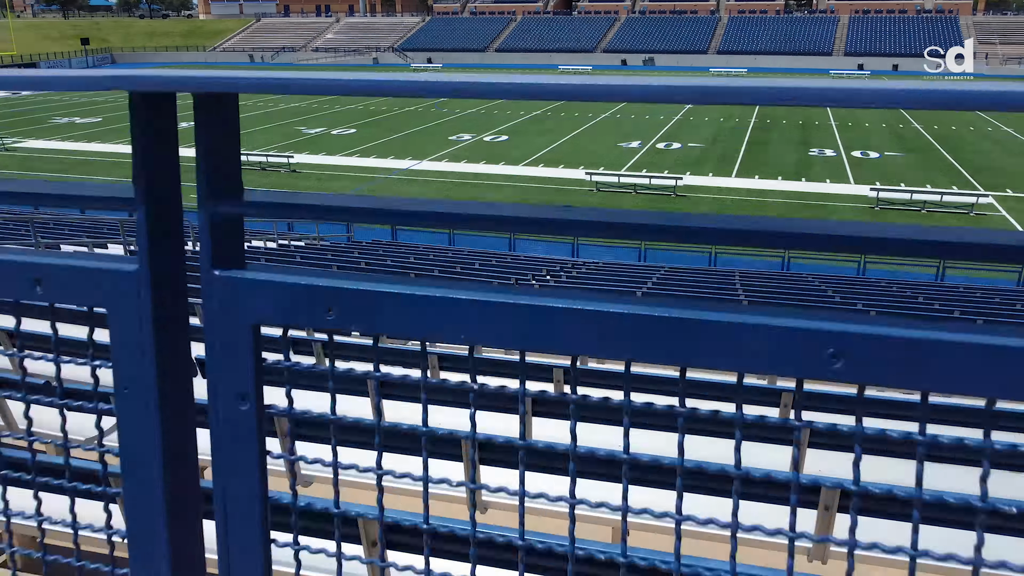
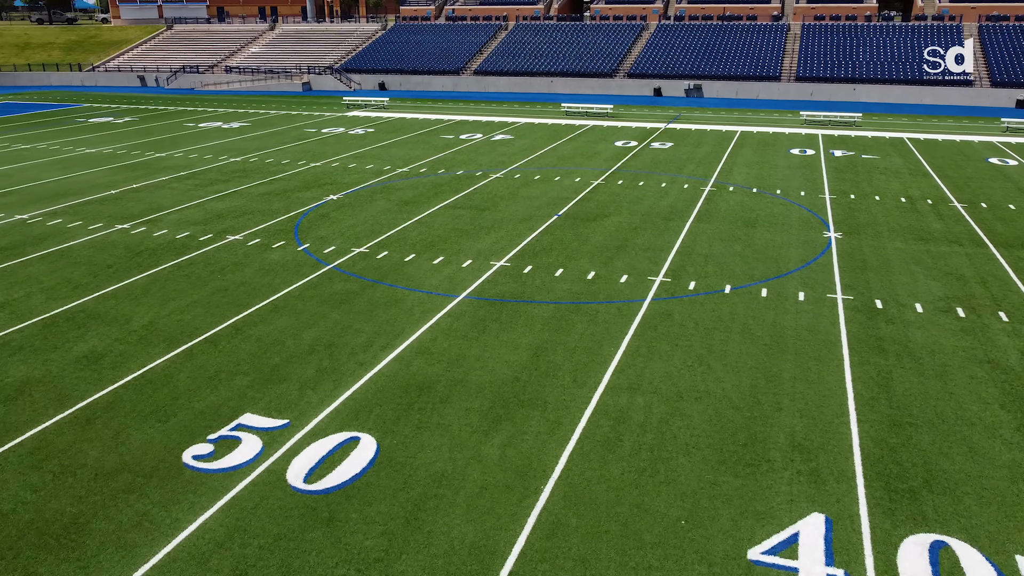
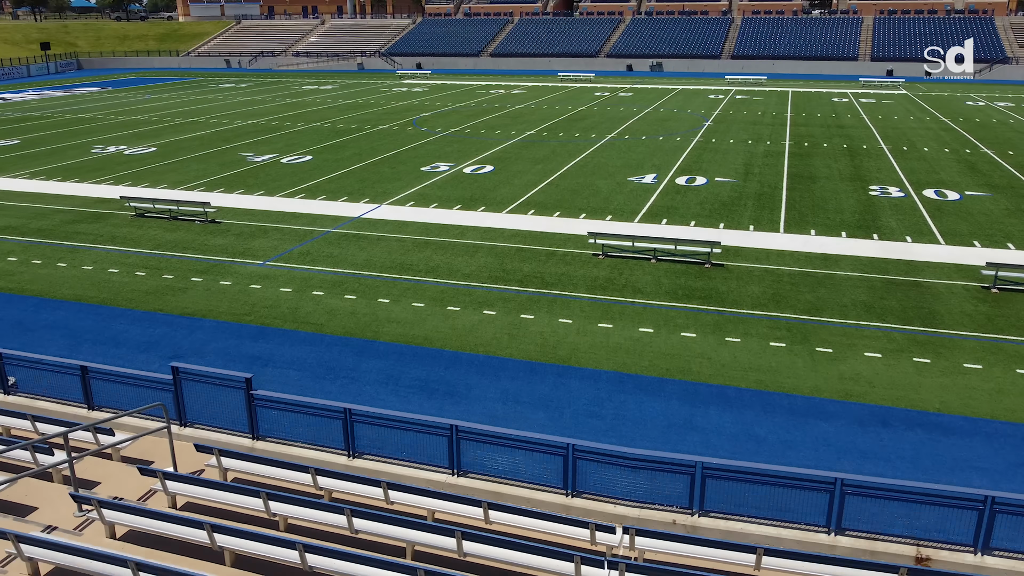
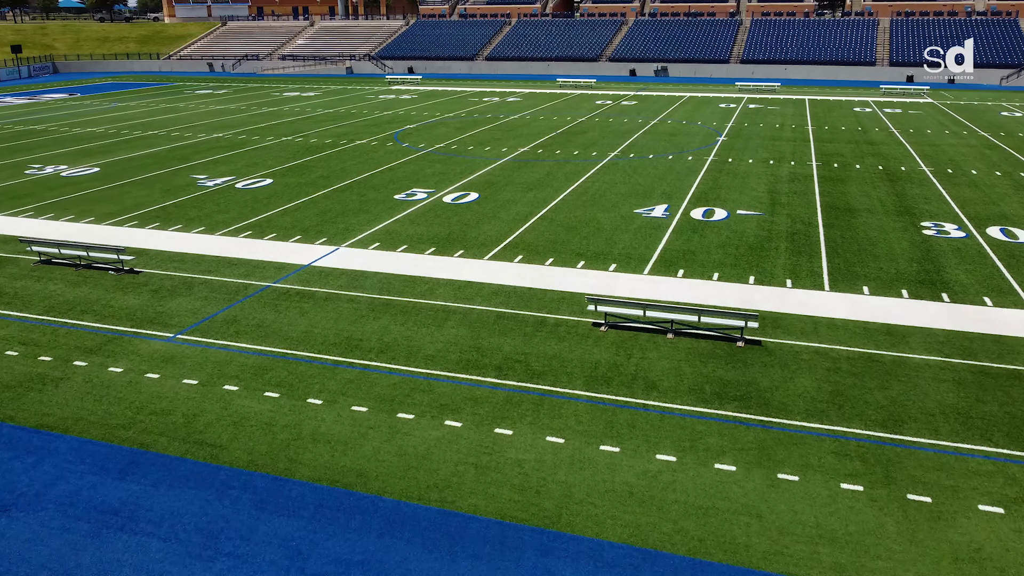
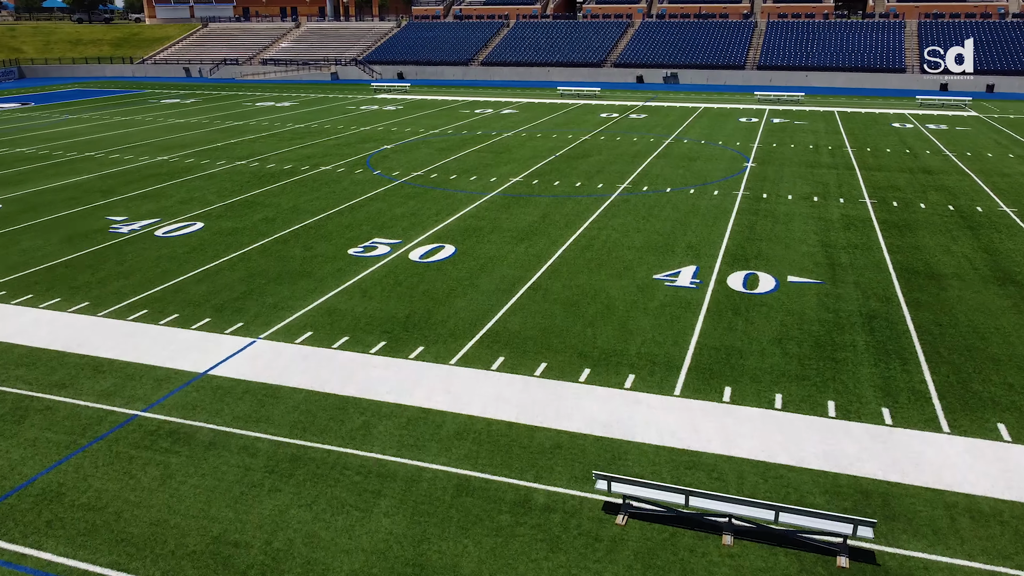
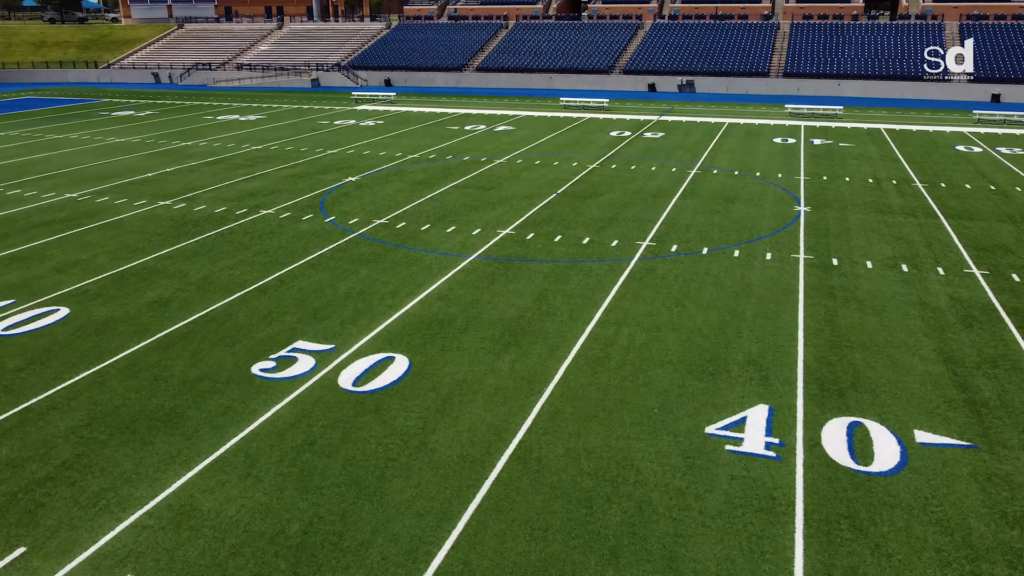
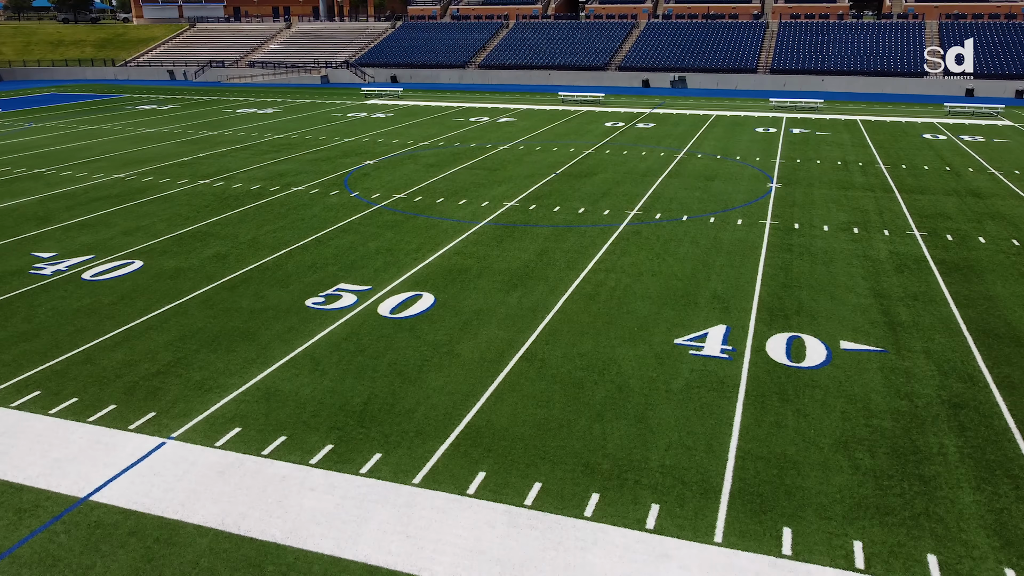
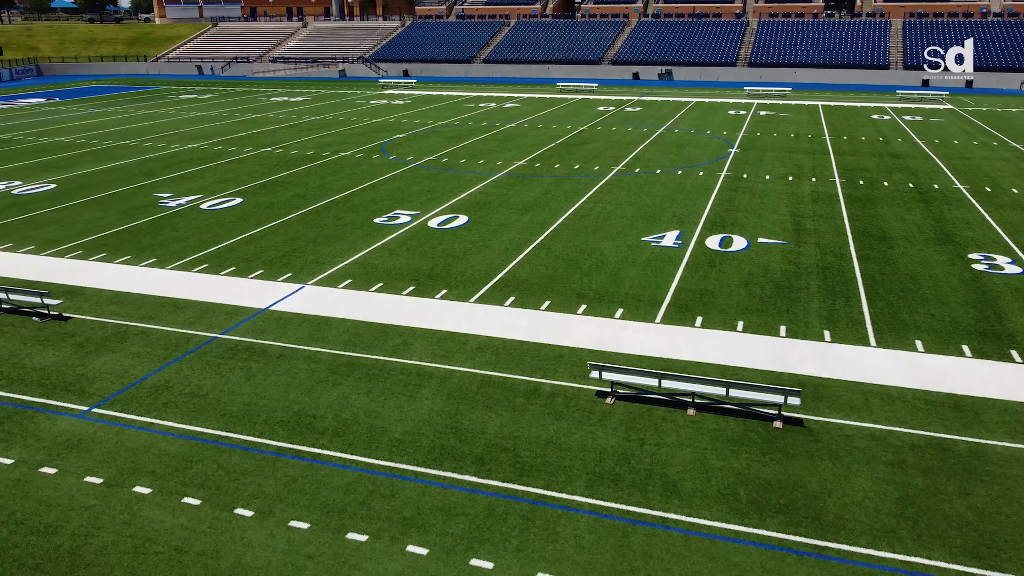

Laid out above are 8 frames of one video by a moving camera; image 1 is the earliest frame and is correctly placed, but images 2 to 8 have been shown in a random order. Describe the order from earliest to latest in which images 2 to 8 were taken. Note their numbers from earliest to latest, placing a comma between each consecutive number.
3, 4, 8, 5, 7, 6, 2
